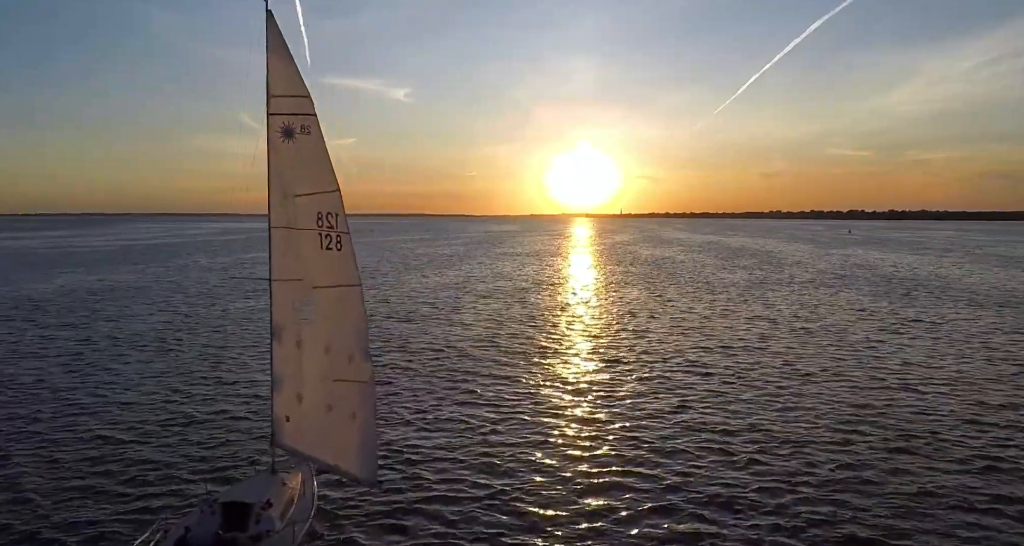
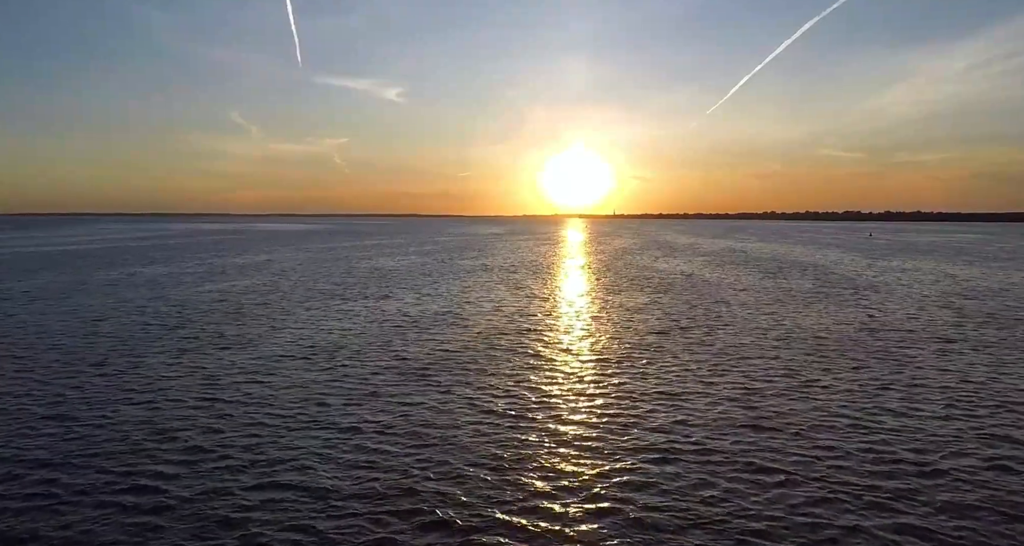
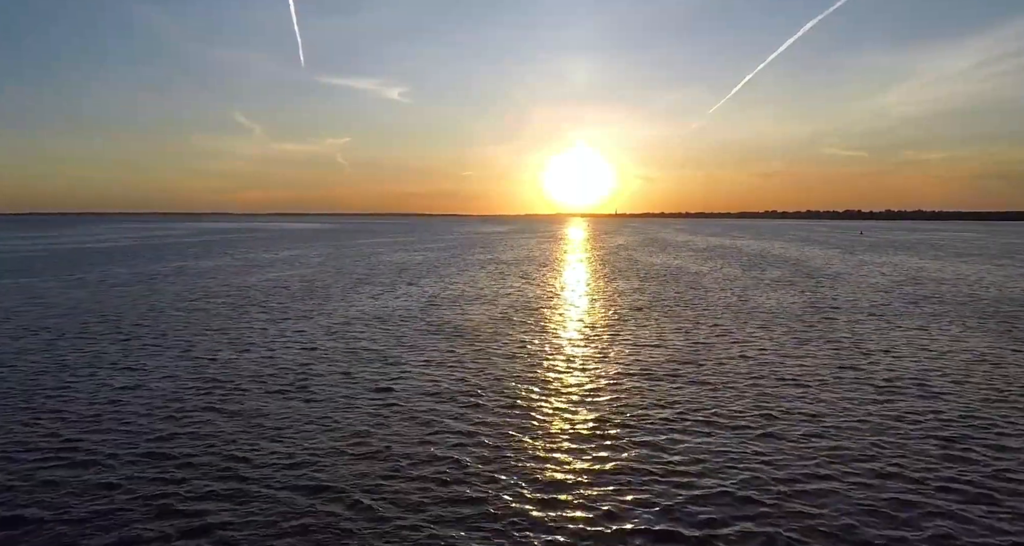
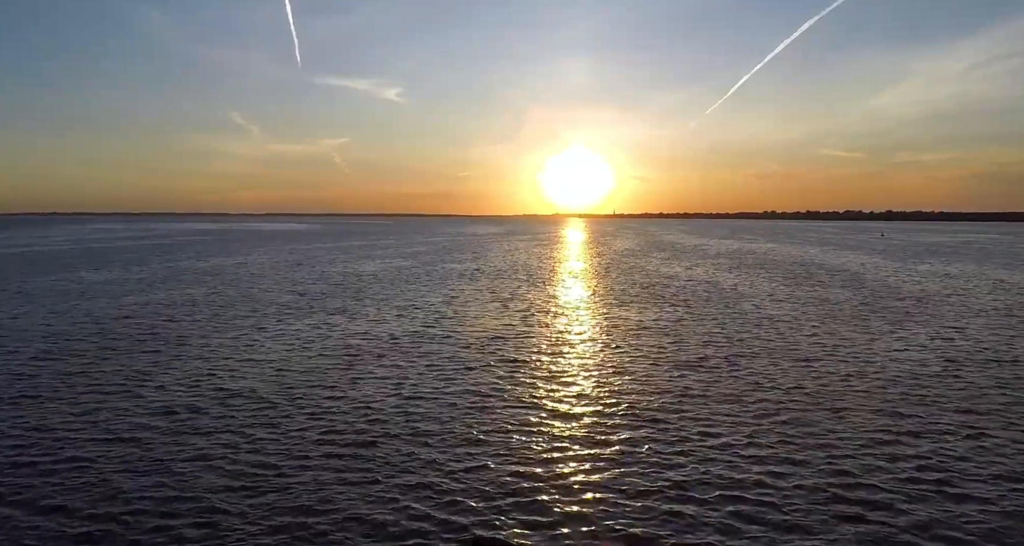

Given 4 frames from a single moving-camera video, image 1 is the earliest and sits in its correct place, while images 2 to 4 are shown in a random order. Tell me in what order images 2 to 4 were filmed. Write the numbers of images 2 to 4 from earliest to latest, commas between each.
3, 2, 4
